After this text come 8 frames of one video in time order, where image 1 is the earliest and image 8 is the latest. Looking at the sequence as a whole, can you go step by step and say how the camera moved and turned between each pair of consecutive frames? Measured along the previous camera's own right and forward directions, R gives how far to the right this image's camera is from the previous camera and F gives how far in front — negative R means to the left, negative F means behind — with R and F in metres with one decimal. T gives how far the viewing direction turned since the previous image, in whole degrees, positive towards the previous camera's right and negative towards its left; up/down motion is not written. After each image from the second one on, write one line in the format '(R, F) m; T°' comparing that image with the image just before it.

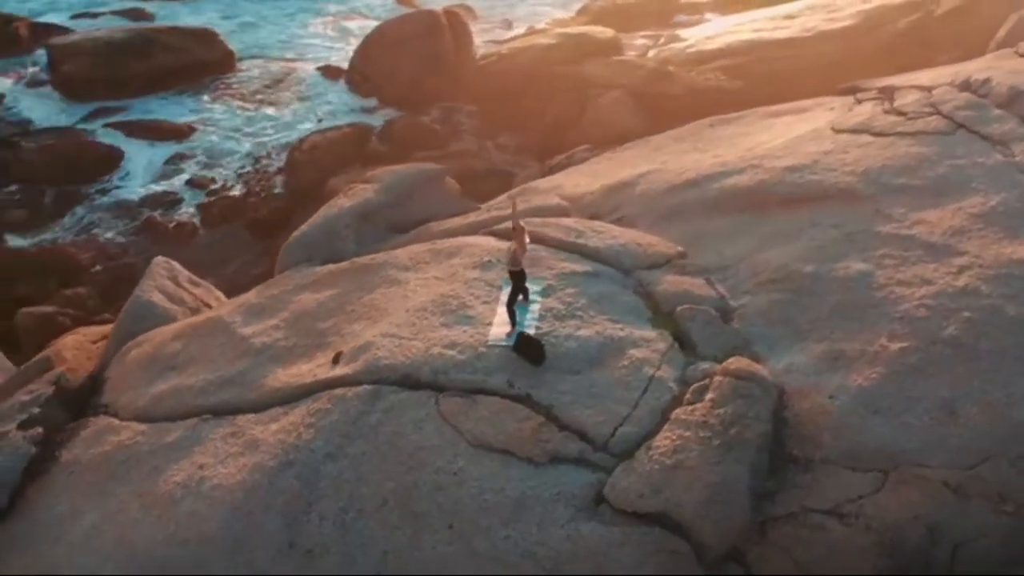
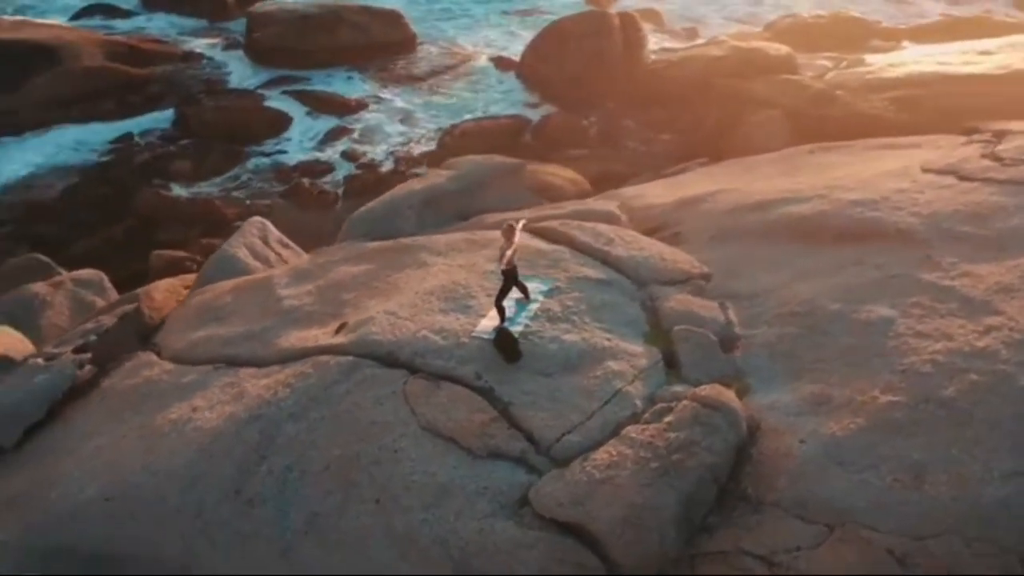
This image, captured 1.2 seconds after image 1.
(+1.1, +0.1) m; -12°
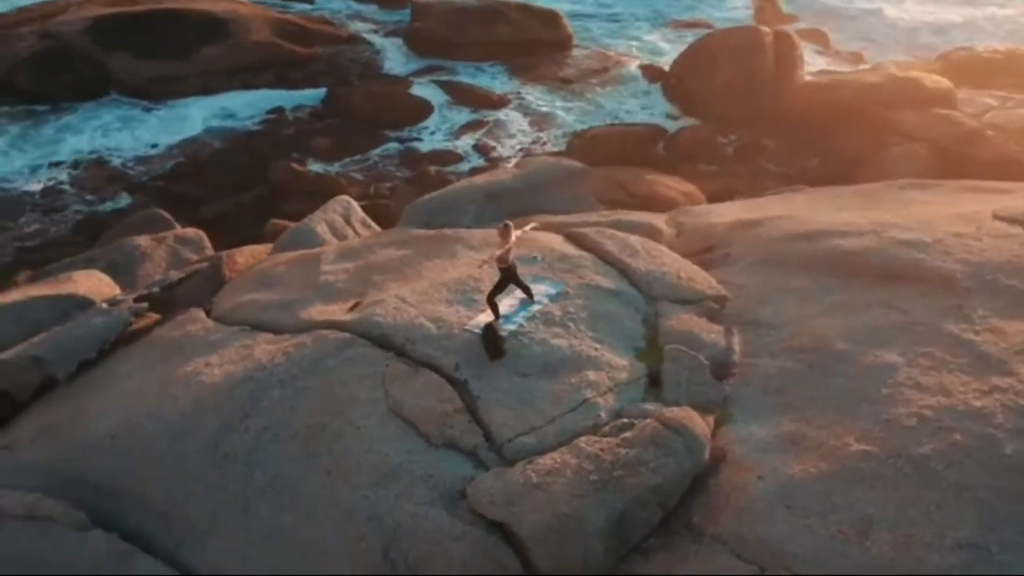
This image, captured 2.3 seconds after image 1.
(+1.0, 0.0) m; -10°
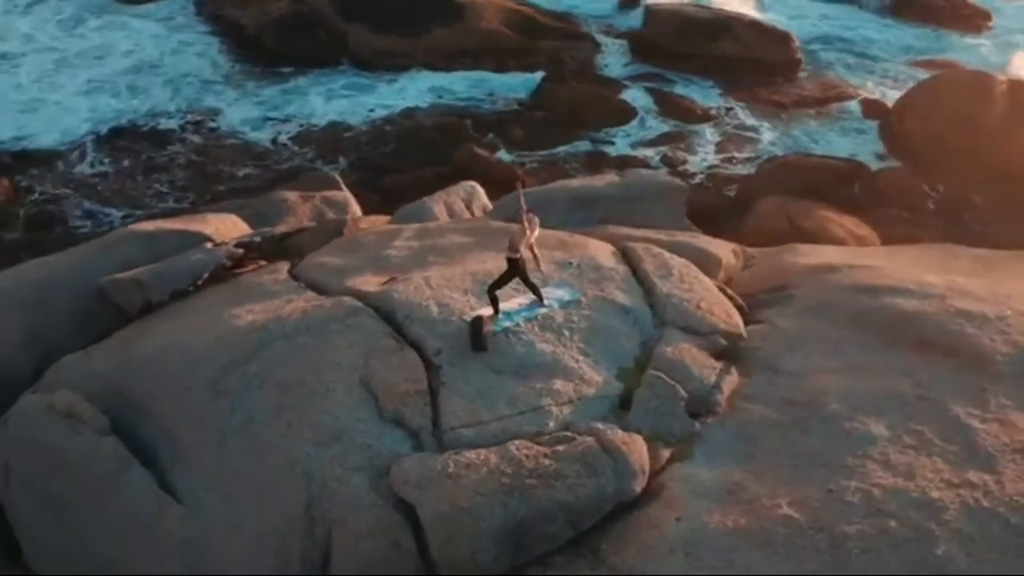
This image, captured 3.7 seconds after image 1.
(+1.4, +0.1) m; -15°
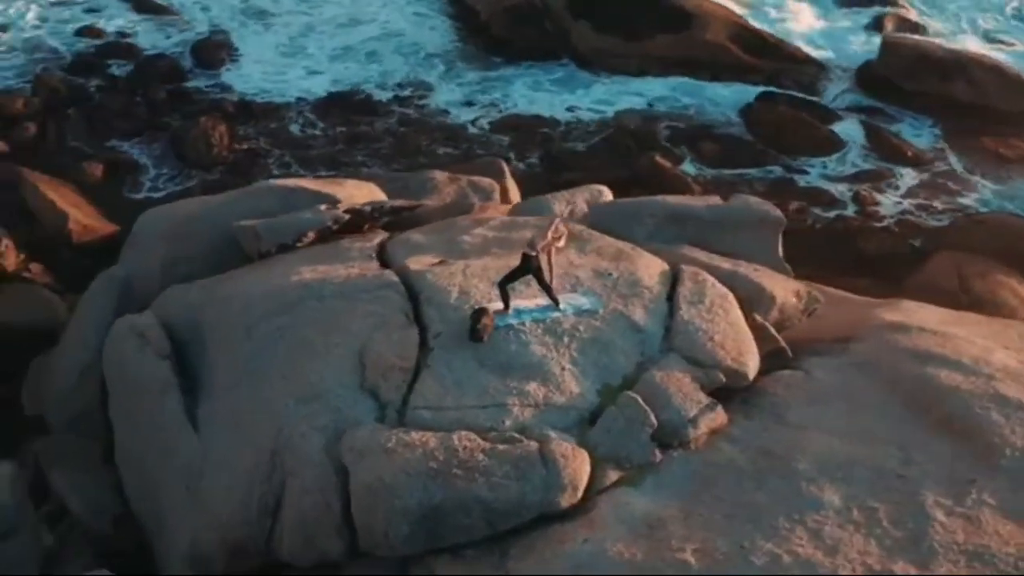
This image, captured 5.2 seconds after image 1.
(+1.3, +0.1) m; -14°
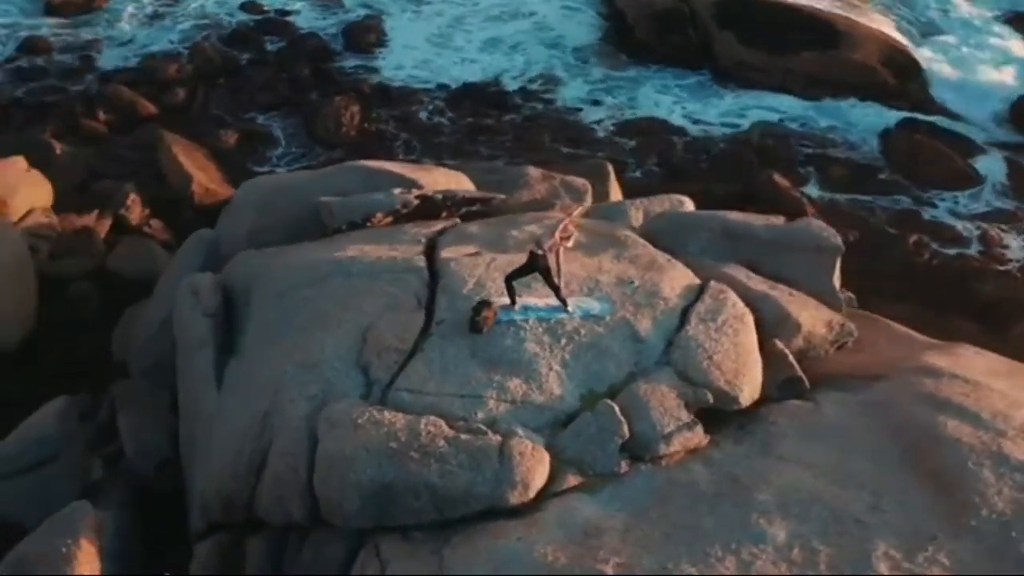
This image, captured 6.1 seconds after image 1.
(+0.9, 0.0) m; -9°
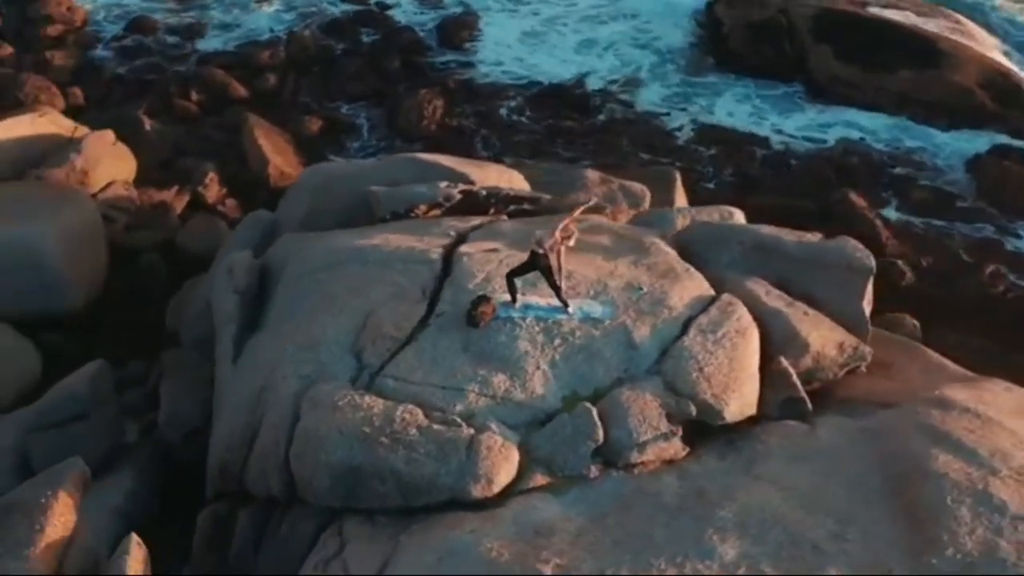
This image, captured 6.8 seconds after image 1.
(+0.6, 0.0) m; -6°
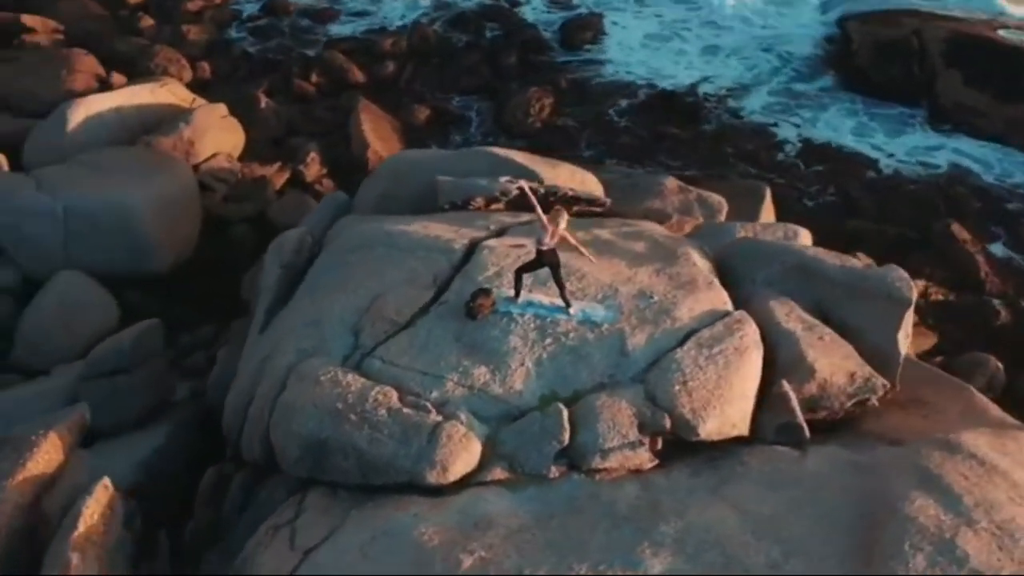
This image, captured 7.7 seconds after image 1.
(+0.8, 0.0) m; -8°
